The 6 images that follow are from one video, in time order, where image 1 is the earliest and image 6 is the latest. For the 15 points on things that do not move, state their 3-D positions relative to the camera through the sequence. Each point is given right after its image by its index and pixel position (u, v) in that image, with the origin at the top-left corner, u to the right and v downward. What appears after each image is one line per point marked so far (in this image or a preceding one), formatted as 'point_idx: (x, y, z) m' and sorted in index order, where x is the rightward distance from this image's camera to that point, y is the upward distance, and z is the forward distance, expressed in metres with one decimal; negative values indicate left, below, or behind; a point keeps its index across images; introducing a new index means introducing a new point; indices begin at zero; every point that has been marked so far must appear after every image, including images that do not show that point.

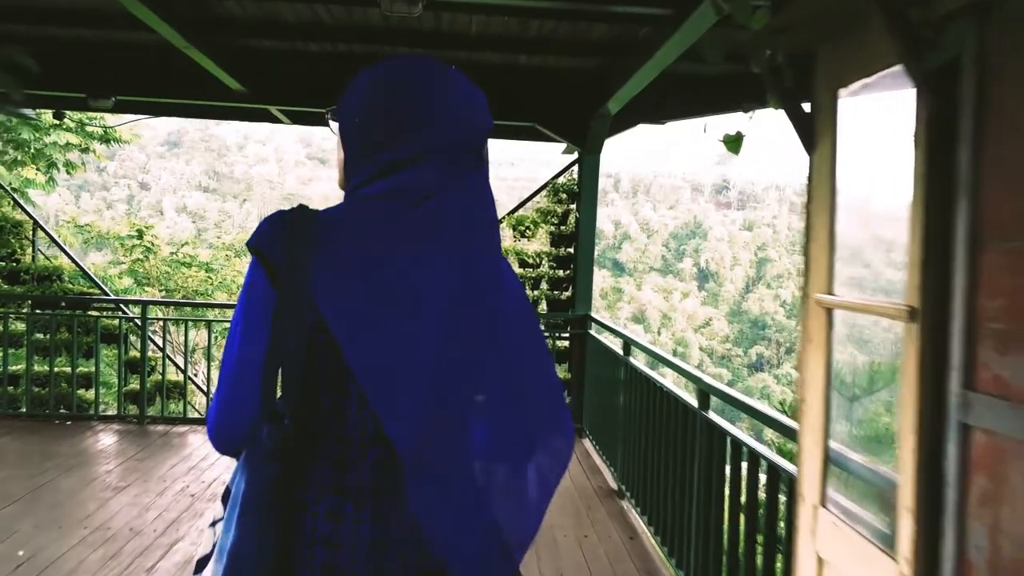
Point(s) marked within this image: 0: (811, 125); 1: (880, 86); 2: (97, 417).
0: (+0.7, +0.4, +1.8) m
1: (+0.7, +0.4, +1.5) m
2: (-2.7, -0.8, +4.9) m
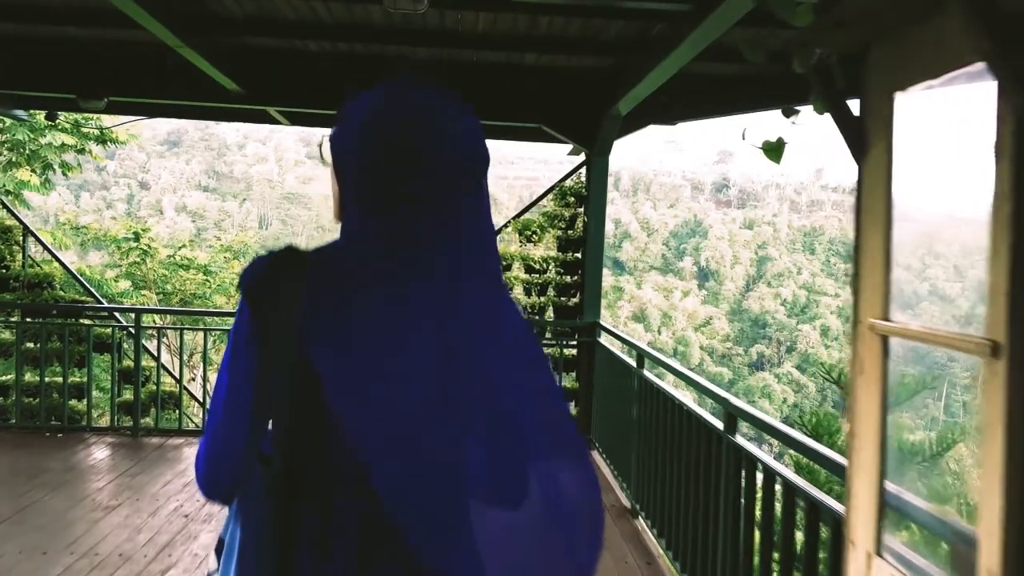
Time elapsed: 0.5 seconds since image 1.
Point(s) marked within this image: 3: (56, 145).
0: (+0.7, +0.3, +1.6) m
1: (+0.8, +0.4, +1.3) m
2: (-2.7, -0.9, +4.8) m
3: (-6.0, +1.9, +9.9) m
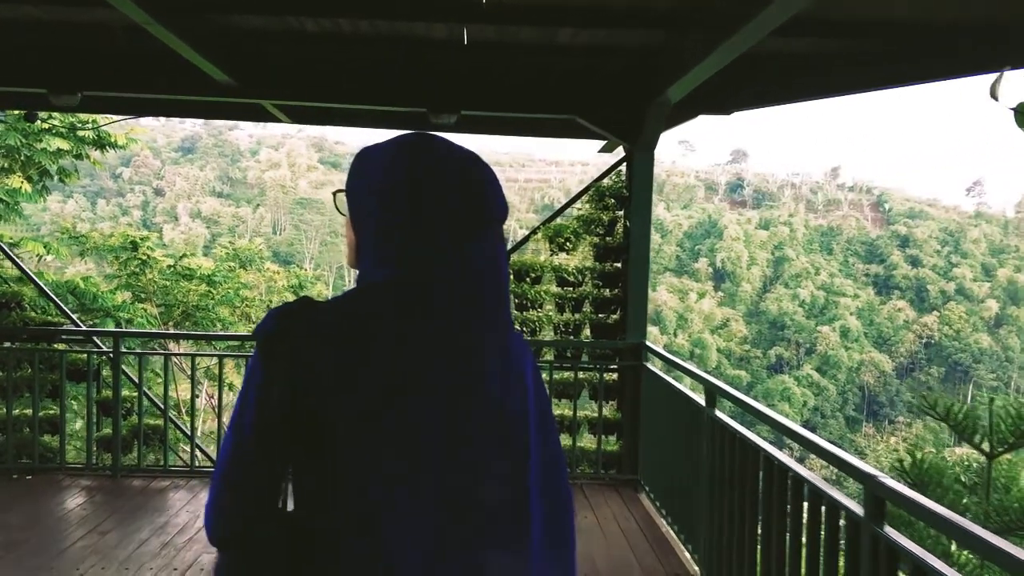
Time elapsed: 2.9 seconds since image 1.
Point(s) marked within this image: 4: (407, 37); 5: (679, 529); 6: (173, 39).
0: (+0.9, +0.3, +0.9) m
1: (+0.9, +0.3, +0.7) m
2: (-2.5, -1.0, +4.2) m
3: (-5.8, +1.7, +9.4) m
4: (-0.5, +1.3, +3.9) m
5: (+0.8, -1.1, +3.6) m
6: (-1.5, +1.1, +3.4) m
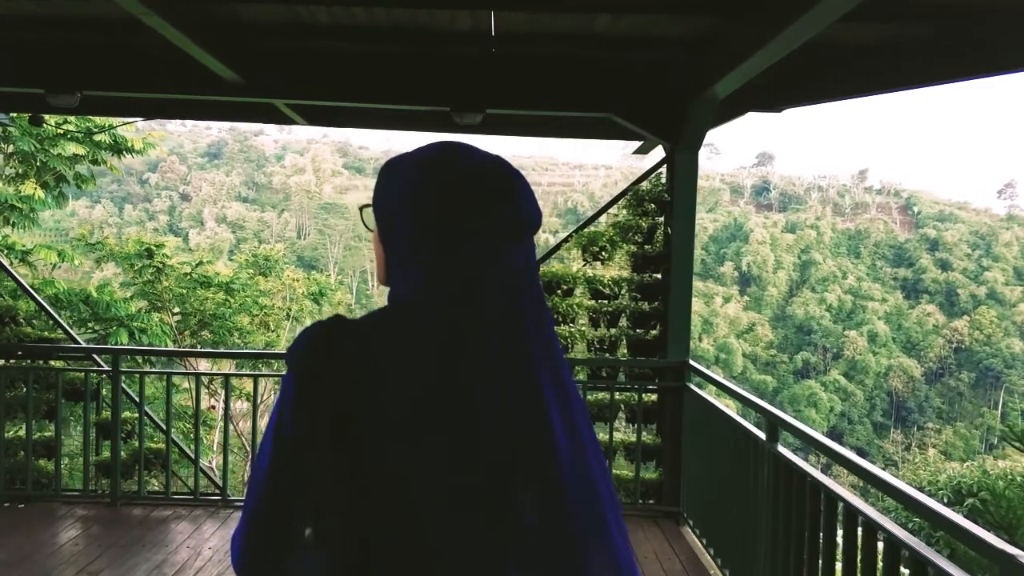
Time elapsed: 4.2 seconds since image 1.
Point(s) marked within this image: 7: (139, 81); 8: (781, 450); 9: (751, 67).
0: (+0.9, +0.2, +0.5) m
1: (+0.9, +0.2, +0.3) m
2: (-2.3, -1.1, +3.9) m
3: (-5.4, +1.6, +9.2) m
4: (-0.4, +1.2, +3.5) m
5: (+0.9, -1.2, +3.2) m
6: (-1.4, +1.1, +3.1) m
7: (-2.0, +1.1, +3.9) m
8: (+1.0, -0.6, +2.8) m
9: (+1.0, +0.9, +3.1) m
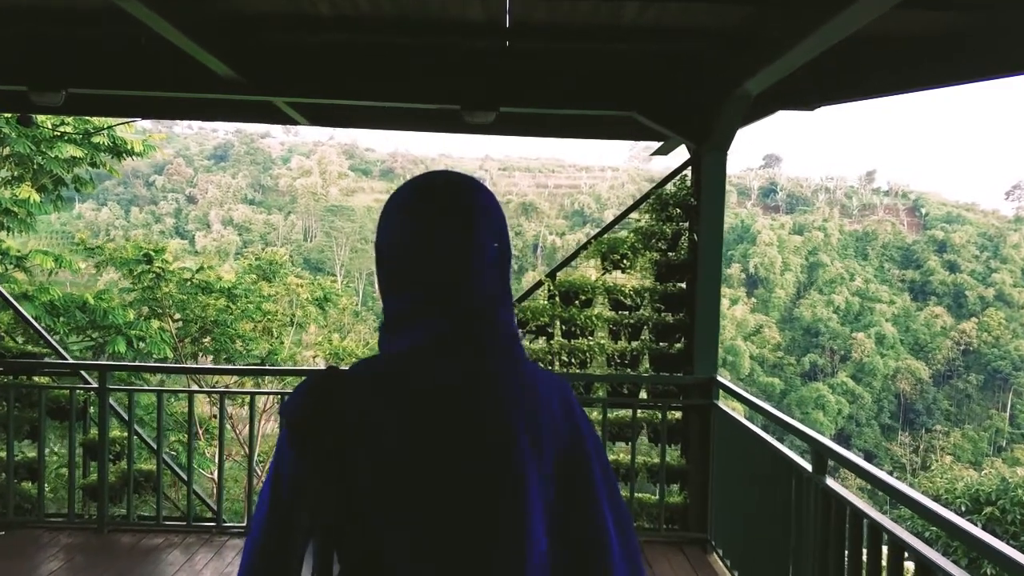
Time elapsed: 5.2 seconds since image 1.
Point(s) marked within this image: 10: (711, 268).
0: (+1.0, +0.2, +0.3) m
1: (+1.0, +0.2, 0.0) m
2: (-2.3, -1.1, +3.6) m
3: (-5.3, +1.6, +9.0) m
4: (-0.3, +1.2, +3.3) m
5: (+1.0, -1.2, +3.0) m
6: (-1.3, +1.0, +2.9) m
7: (-1.9, +1.0, +3.7) m
8: (+1.0, -0.6, +2.5) m
9: (+1.1, +0.9, +2.9) m
10: (+1.0, +0.1, +3.9) m
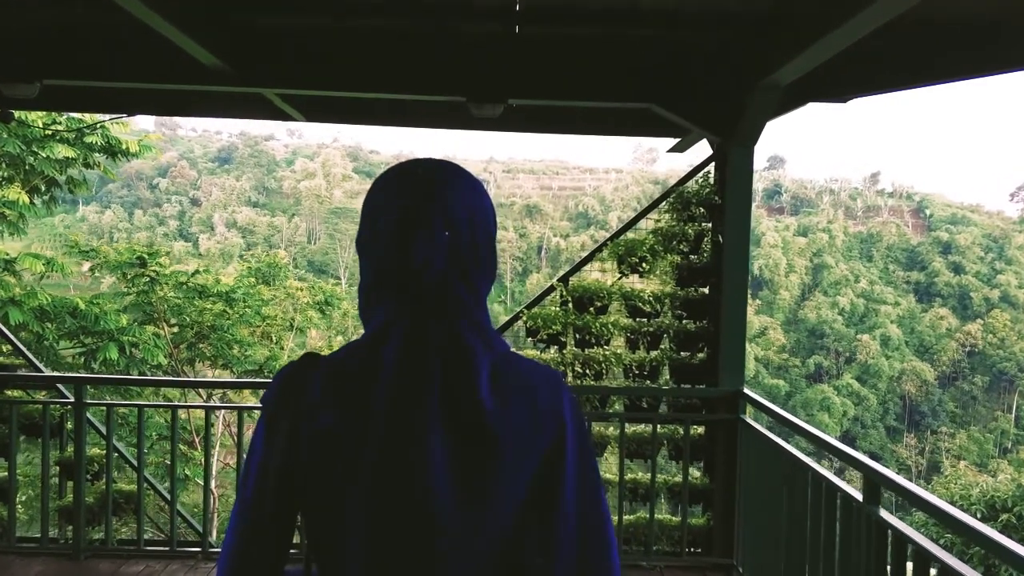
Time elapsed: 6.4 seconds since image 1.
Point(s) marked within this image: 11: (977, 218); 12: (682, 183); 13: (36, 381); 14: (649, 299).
0: (+1.0, +0.1, 0.0) m
1: (+1.0, +0.2, -0.3) m
2: (-2.2, -1.2, +3.4) m
3: (-5.3, +1.5, +8.7) m
4: (-0.3, +1.1, +3.0) m
5: (+1.0, -1.3, +2.7) m
6: (-1.3, +1.0, +2.6) m
7: (-1.8, +1.0, +3.4) m
8: (+1.1, -0.7, +2.2) m
9: (+1.1, +0.9, +2.6) m
10: (+1.1, +0.1, +3.6) m
11: (+12.3, +1.8, +19.6) m
12: (+0.9, +0.6, +4.5) m
13: (-2.1, -0.4, +3.4) m
14: (+0.8, 0.0, +4.5) m
